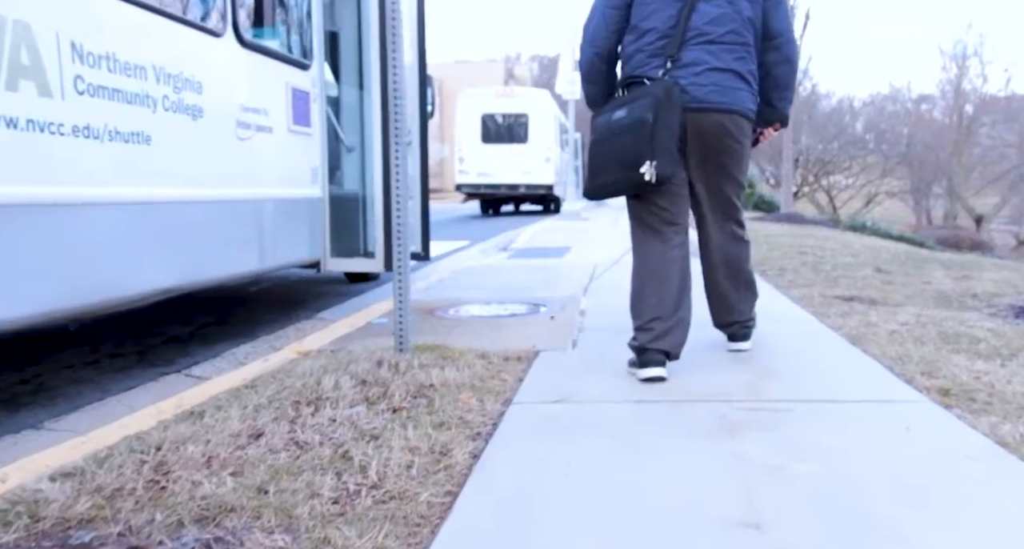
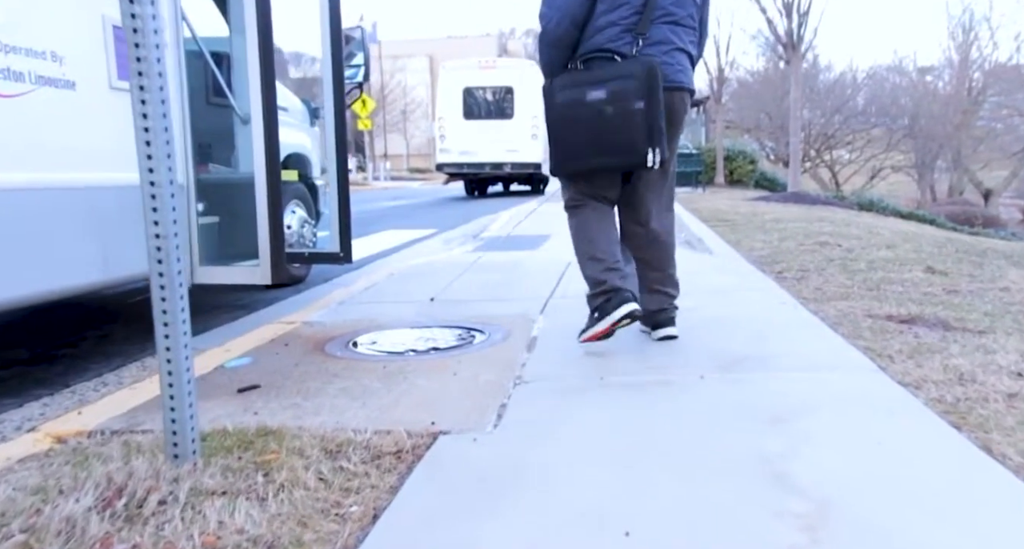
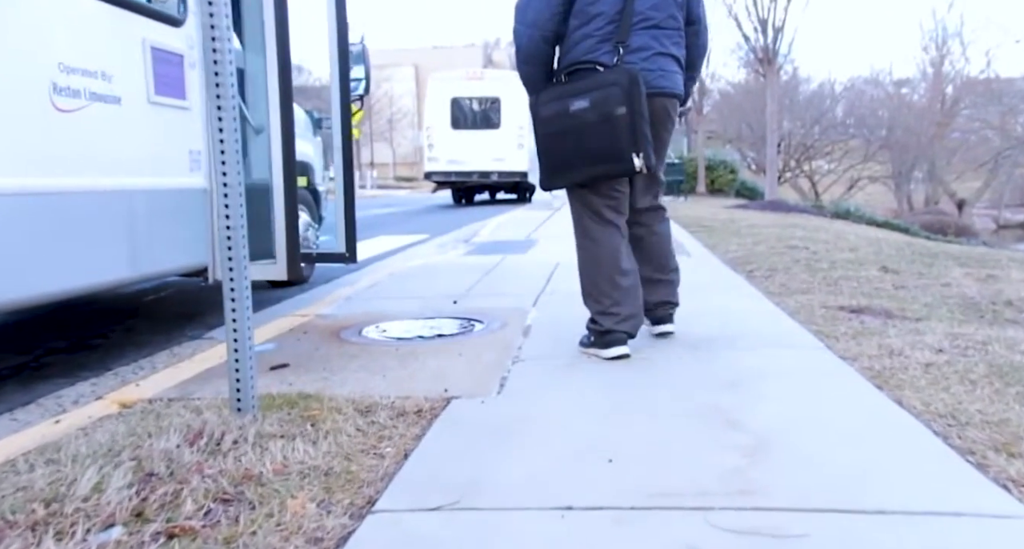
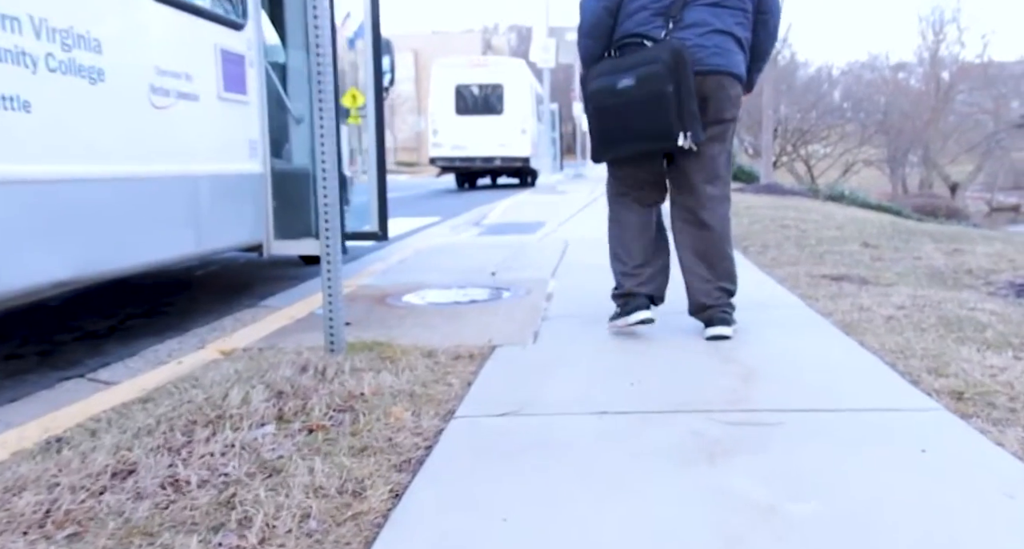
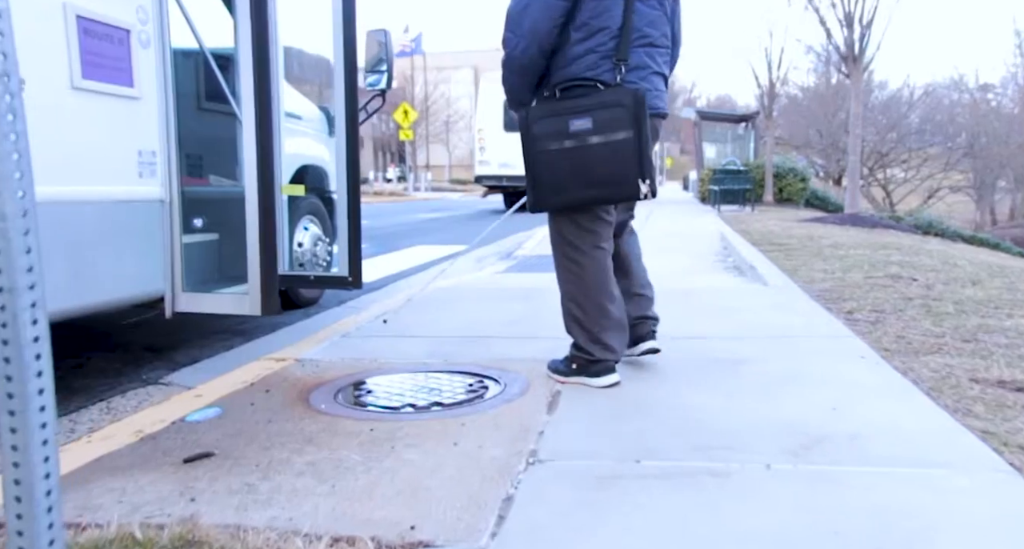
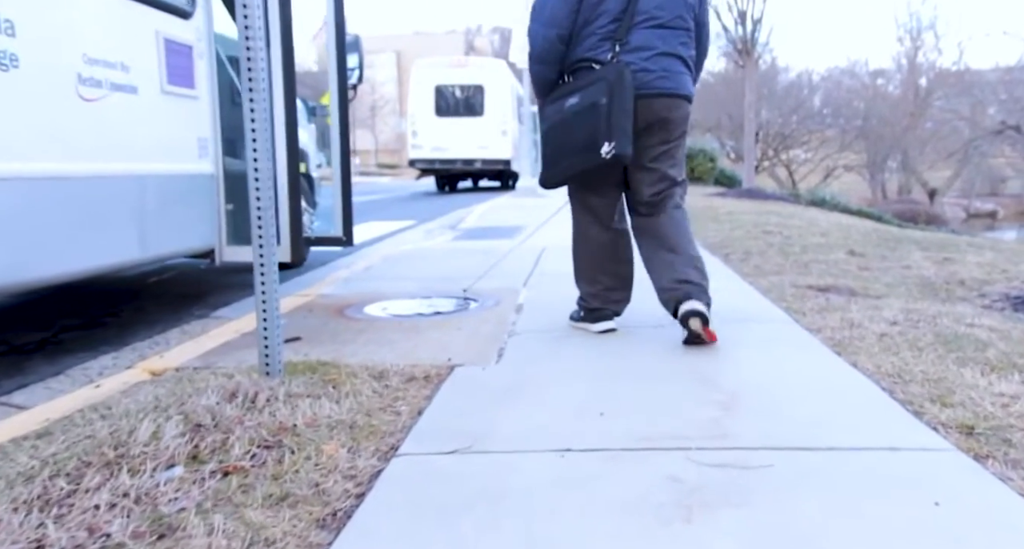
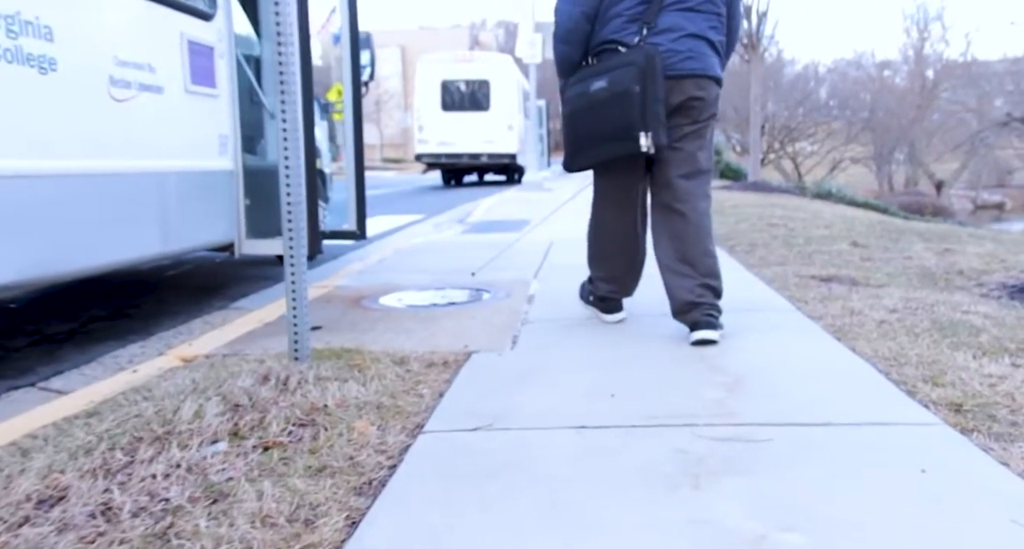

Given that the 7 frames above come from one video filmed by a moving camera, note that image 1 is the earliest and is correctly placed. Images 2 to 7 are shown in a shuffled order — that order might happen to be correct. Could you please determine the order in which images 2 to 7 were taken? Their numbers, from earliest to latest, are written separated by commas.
4, 7, 6, 3, 2, 5
